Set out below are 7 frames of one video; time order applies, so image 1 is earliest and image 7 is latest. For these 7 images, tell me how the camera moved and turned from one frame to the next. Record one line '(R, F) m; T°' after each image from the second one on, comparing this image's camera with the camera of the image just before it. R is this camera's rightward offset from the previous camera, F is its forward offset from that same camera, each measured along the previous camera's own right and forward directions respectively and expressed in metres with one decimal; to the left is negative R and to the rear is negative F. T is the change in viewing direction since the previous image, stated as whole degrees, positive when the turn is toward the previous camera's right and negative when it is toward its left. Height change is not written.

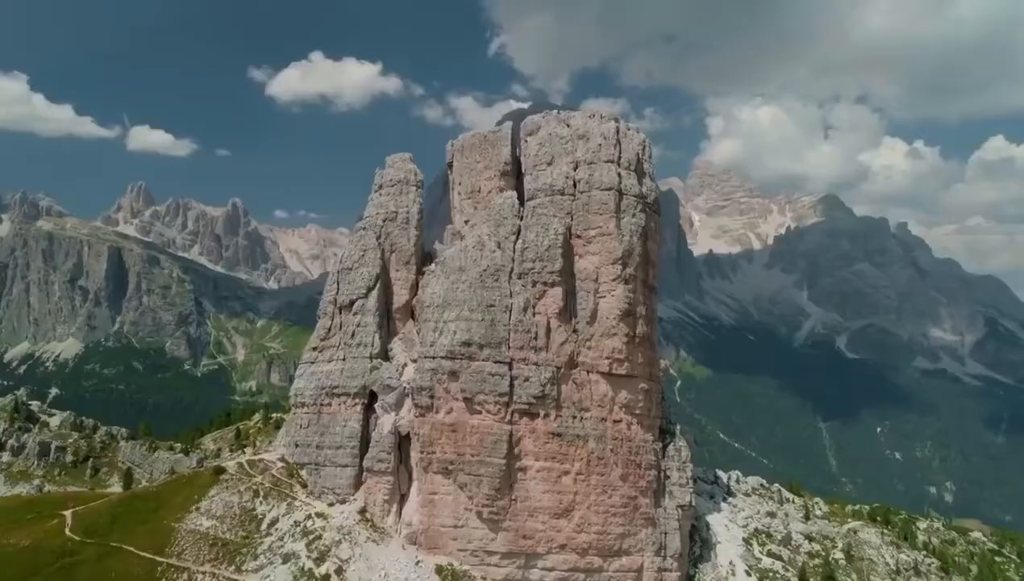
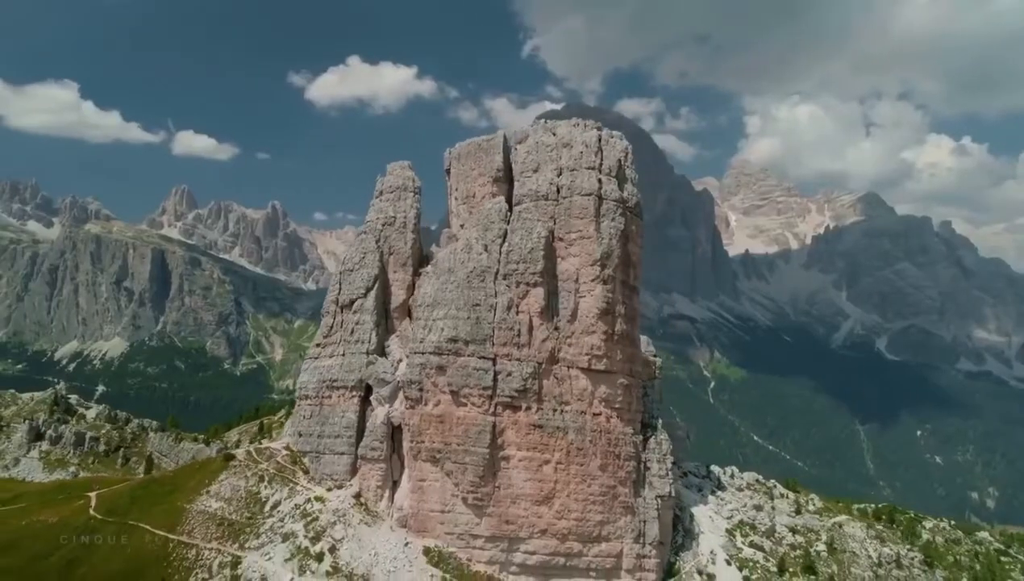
(+4.8, -4.1) m; -3°
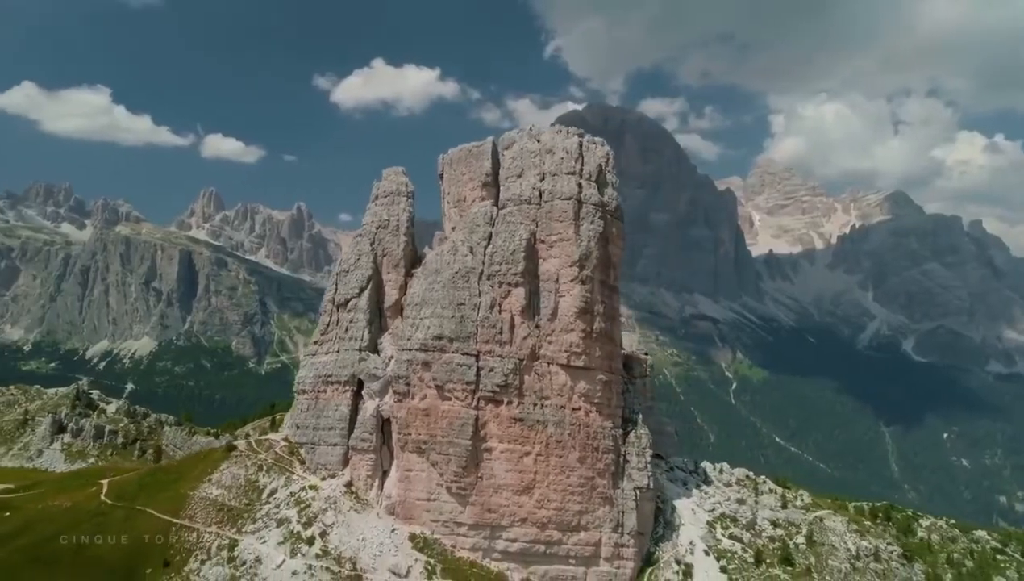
(+4.0, -3.5) m; -2°
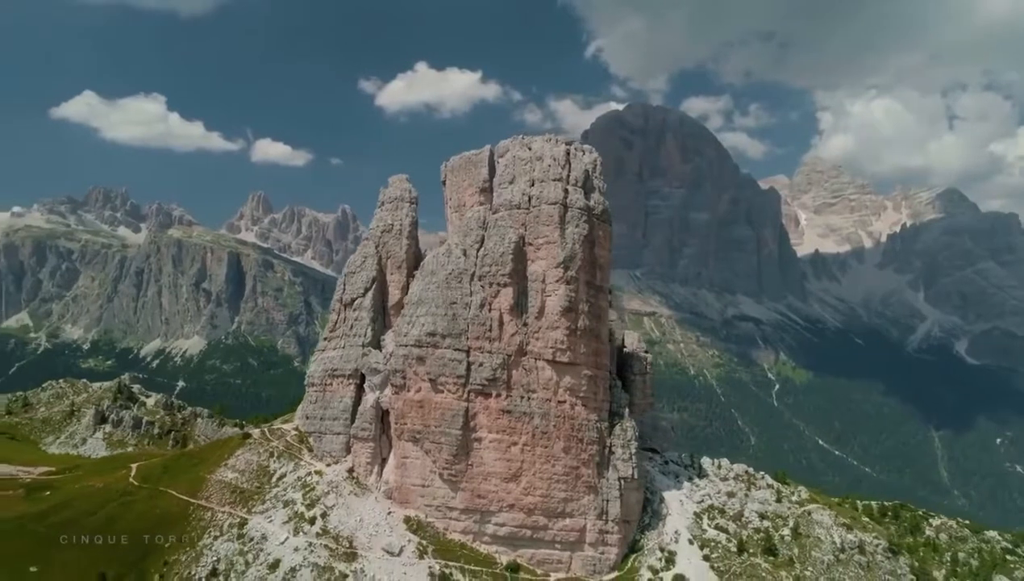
(+5.7, -4.7) m; -3°
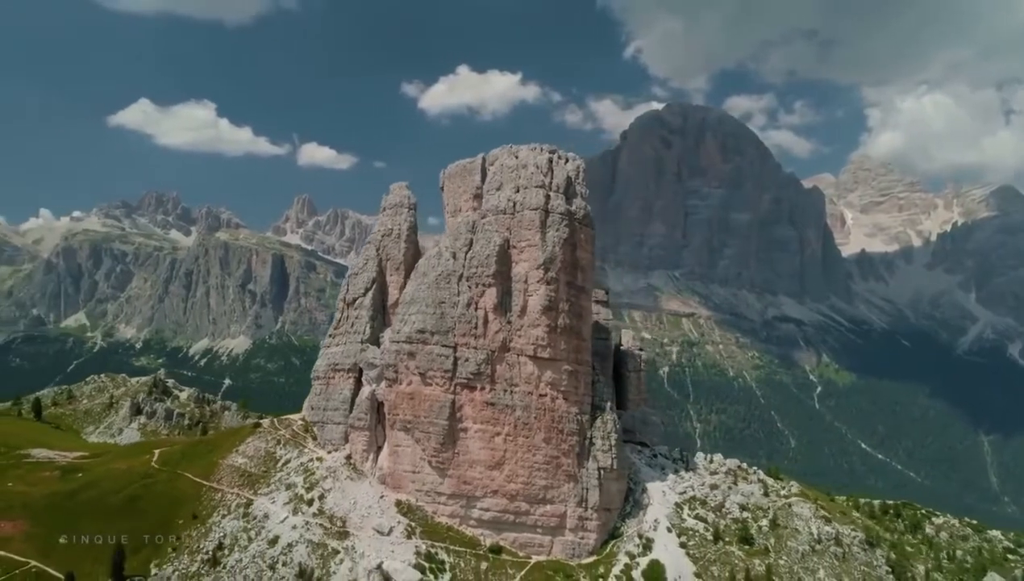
(+6.5, -5.2) m; -3°
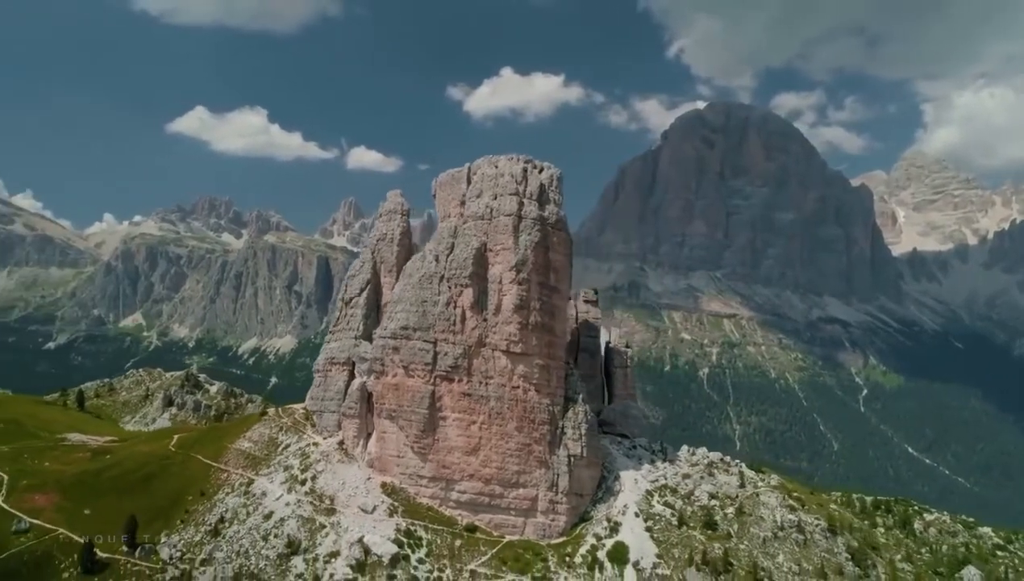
(+8.5, -6.8) m; -4°
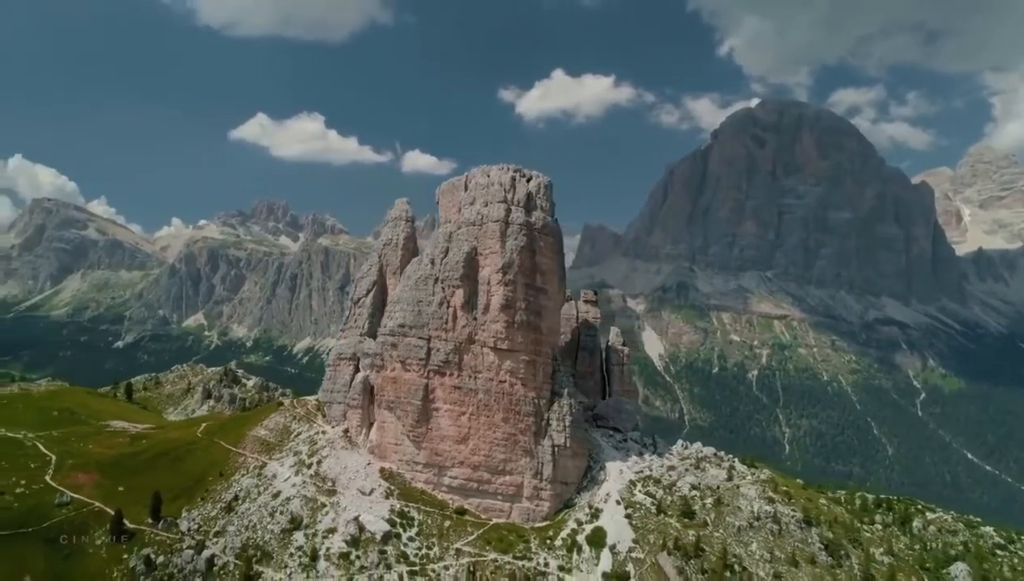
(+8.6, -6.6) m; -4°
